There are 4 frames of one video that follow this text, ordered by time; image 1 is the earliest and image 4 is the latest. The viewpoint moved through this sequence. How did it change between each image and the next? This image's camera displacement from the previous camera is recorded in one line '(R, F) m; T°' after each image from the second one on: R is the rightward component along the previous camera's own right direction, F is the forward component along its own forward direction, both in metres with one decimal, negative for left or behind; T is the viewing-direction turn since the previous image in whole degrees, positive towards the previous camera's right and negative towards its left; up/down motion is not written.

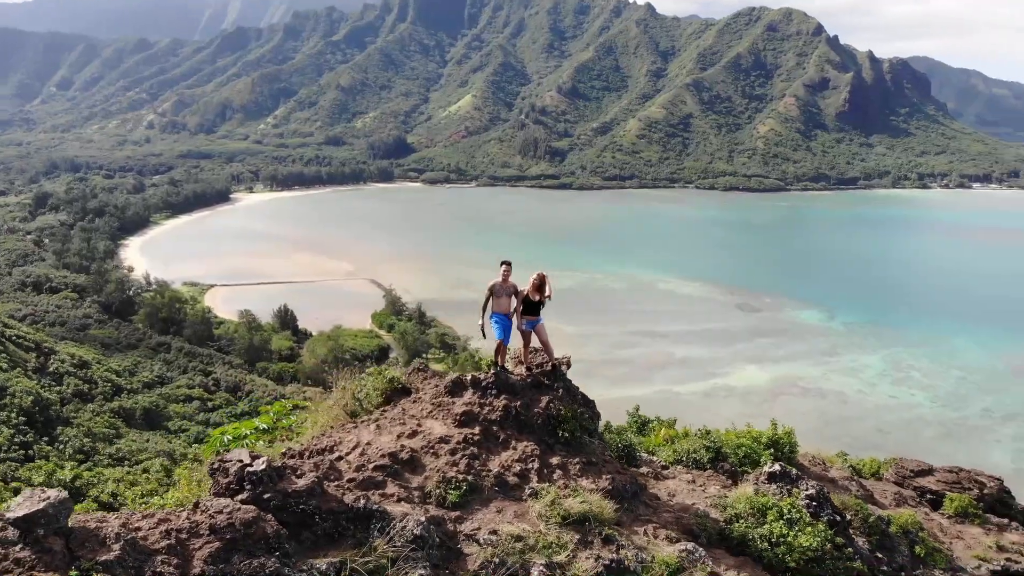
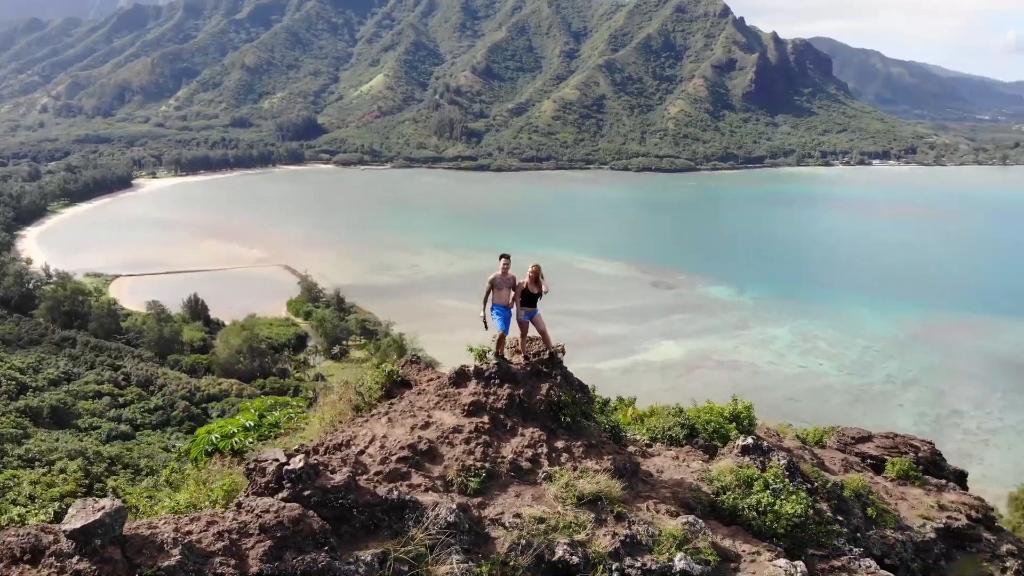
(-0.6, -0.2) m; +6°
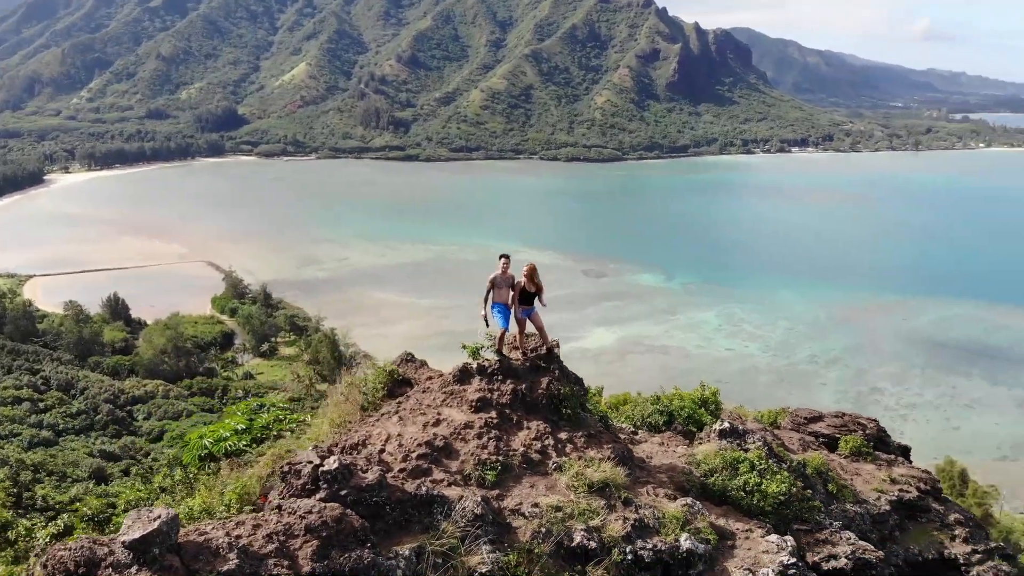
(-0.6, -0.2) m; +5°
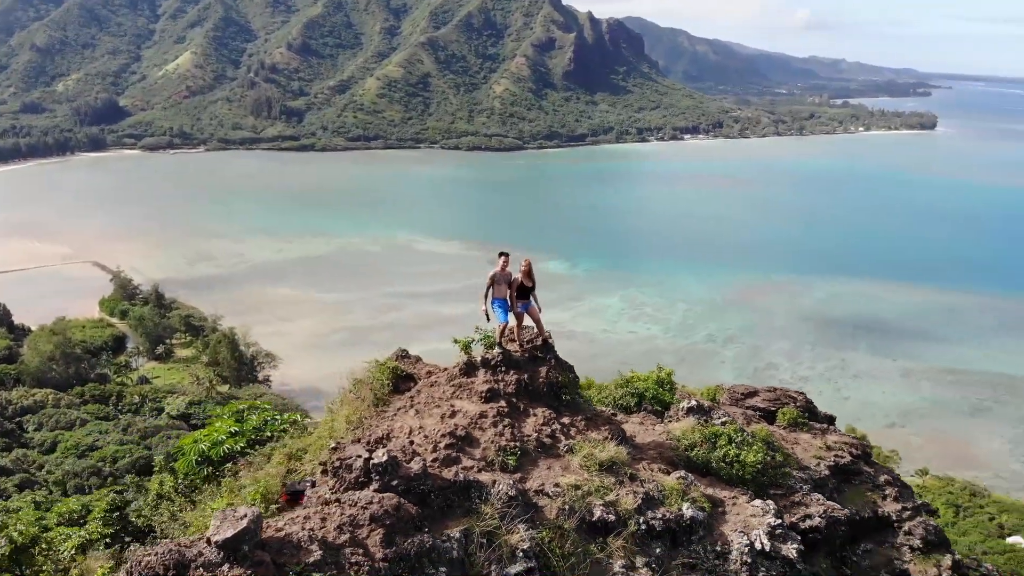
(-0.8, -0.3) m; +7°
